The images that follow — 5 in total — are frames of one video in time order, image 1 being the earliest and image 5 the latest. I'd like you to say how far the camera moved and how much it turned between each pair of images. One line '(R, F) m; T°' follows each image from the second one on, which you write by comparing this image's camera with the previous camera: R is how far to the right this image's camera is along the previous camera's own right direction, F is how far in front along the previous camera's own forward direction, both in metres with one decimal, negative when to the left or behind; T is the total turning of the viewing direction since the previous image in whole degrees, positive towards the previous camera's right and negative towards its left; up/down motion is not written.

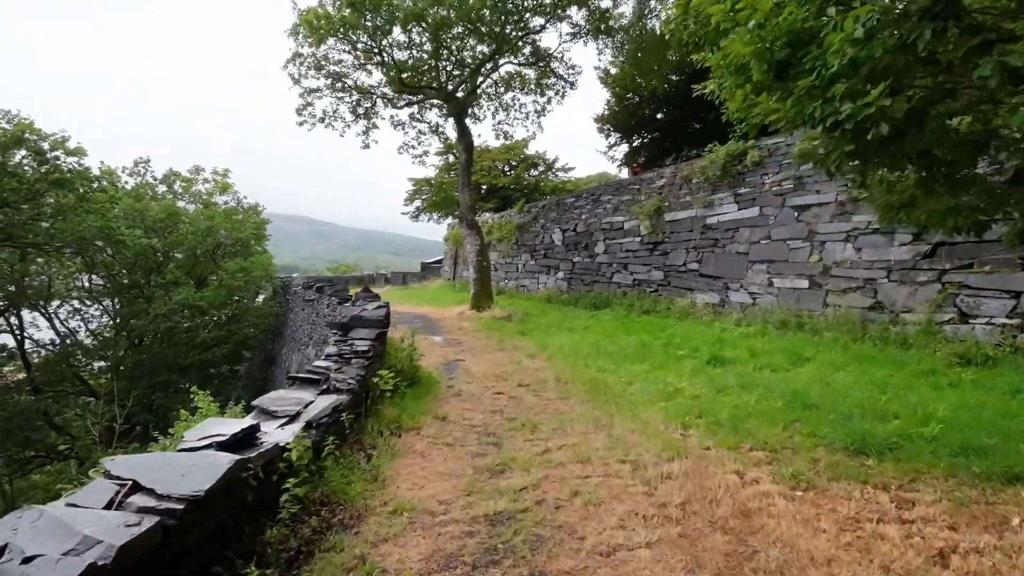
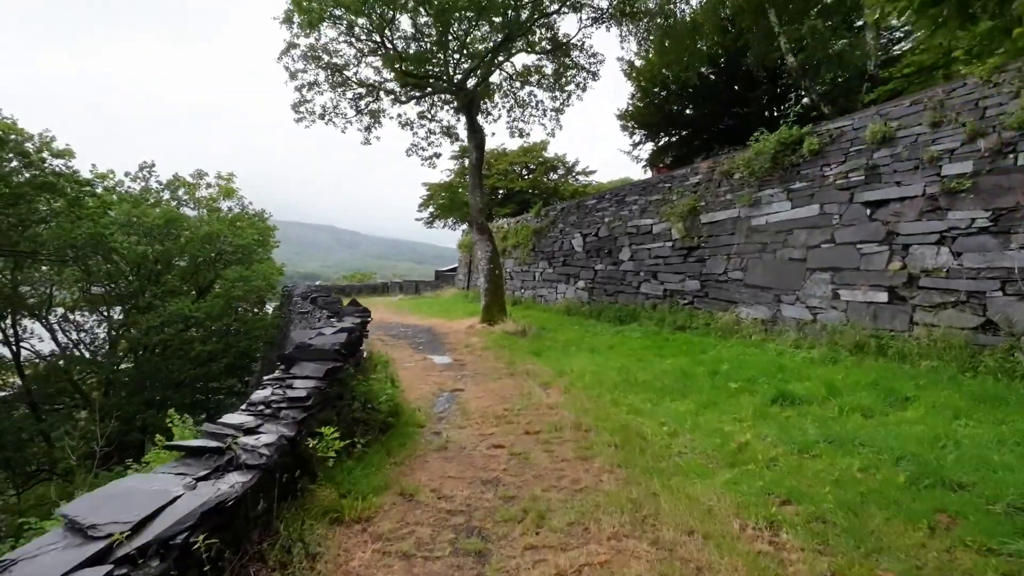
(+0.1, +1.2) m; -2°
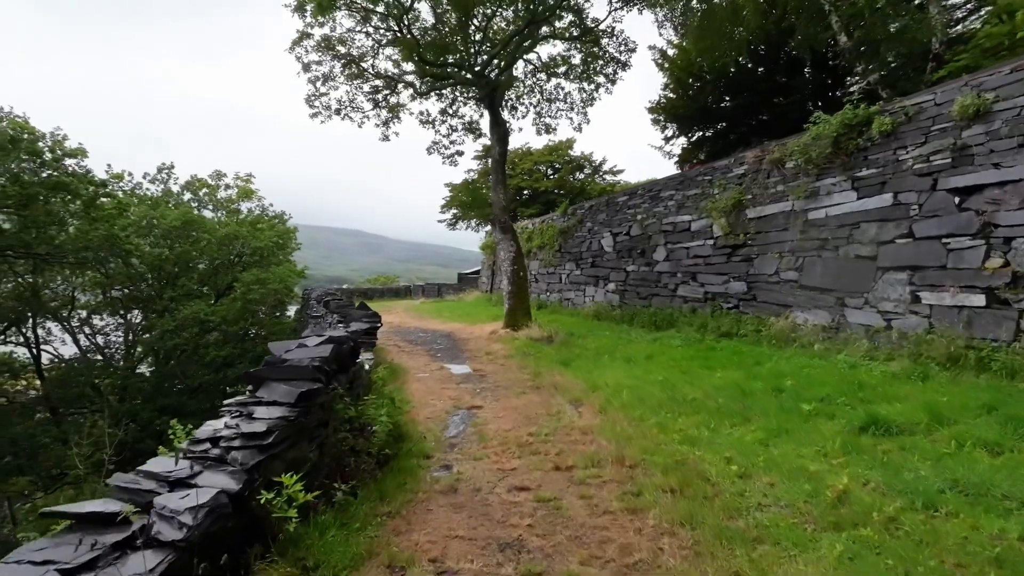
(0.0, +0.7) m; -3°
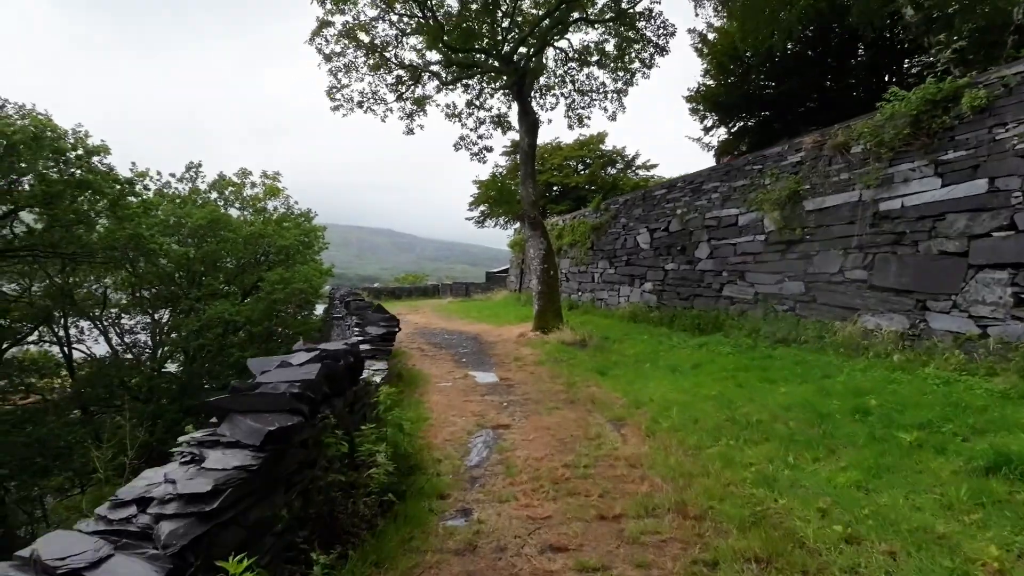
(0.0, +0.6) m; -3°
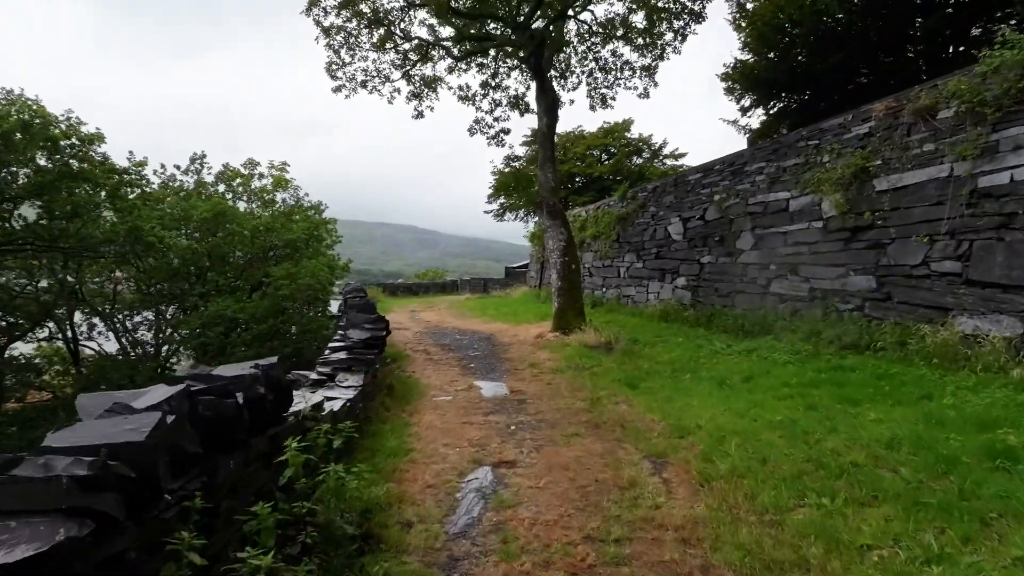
(+0.1, +1.0) m; -2°
